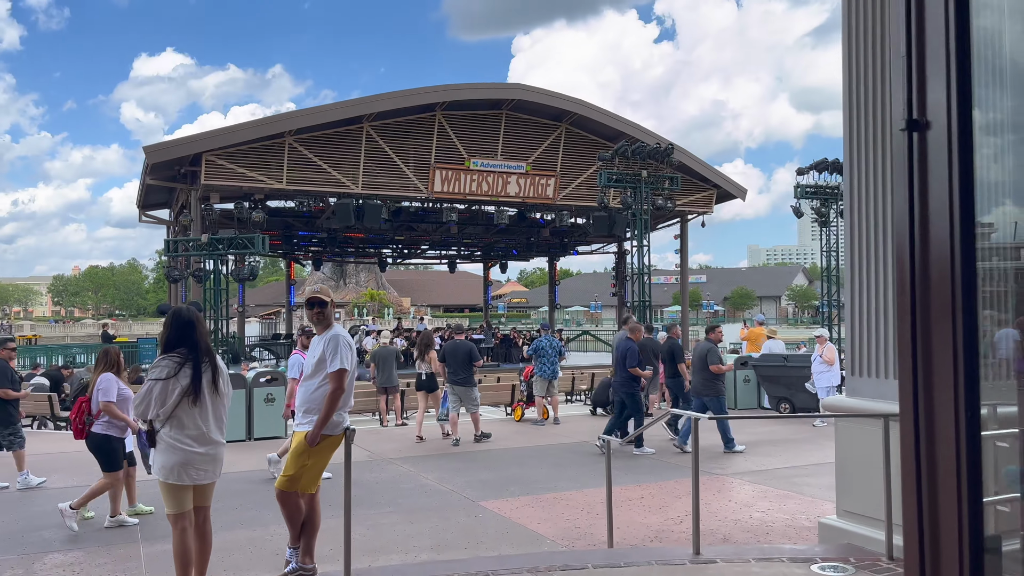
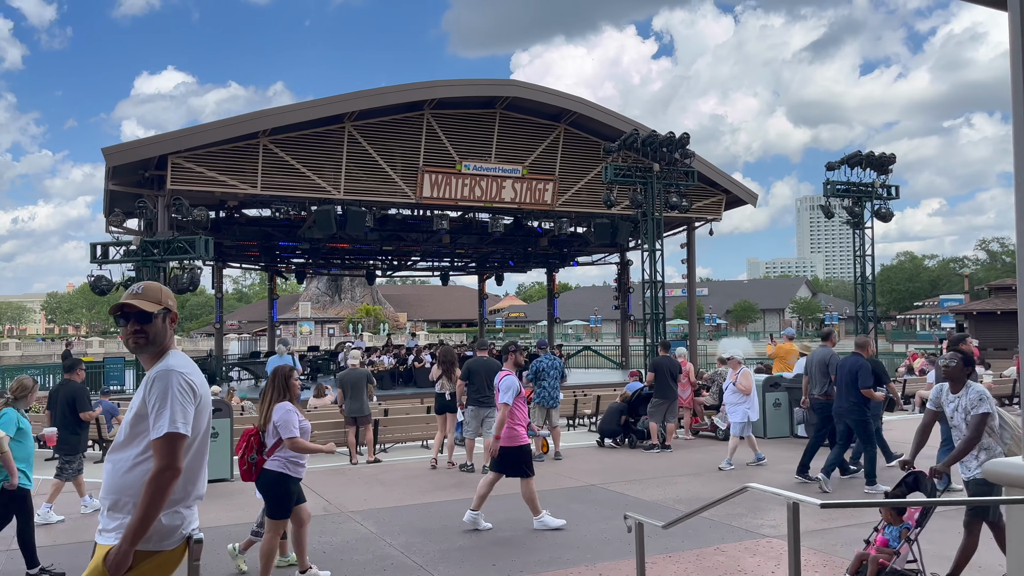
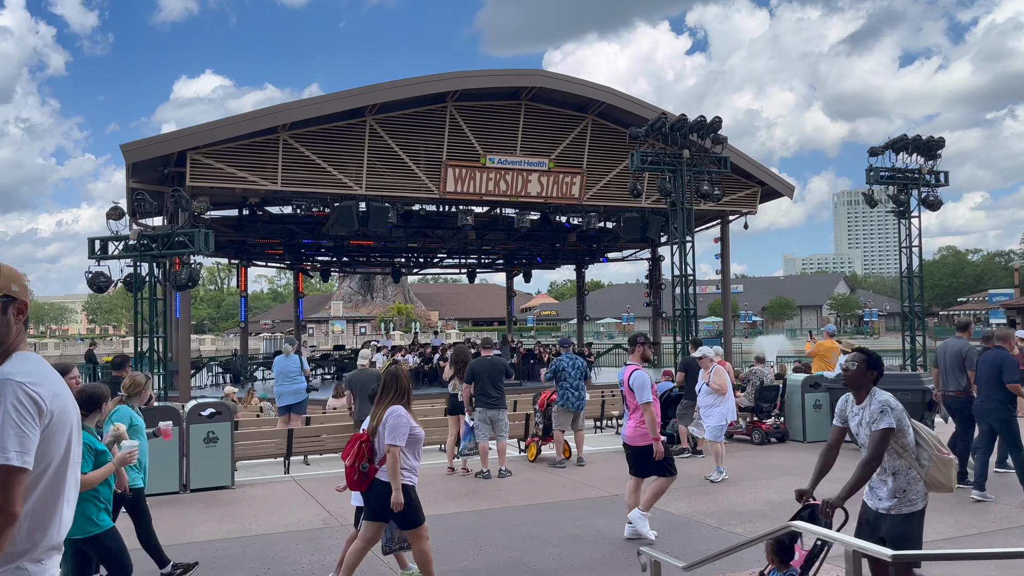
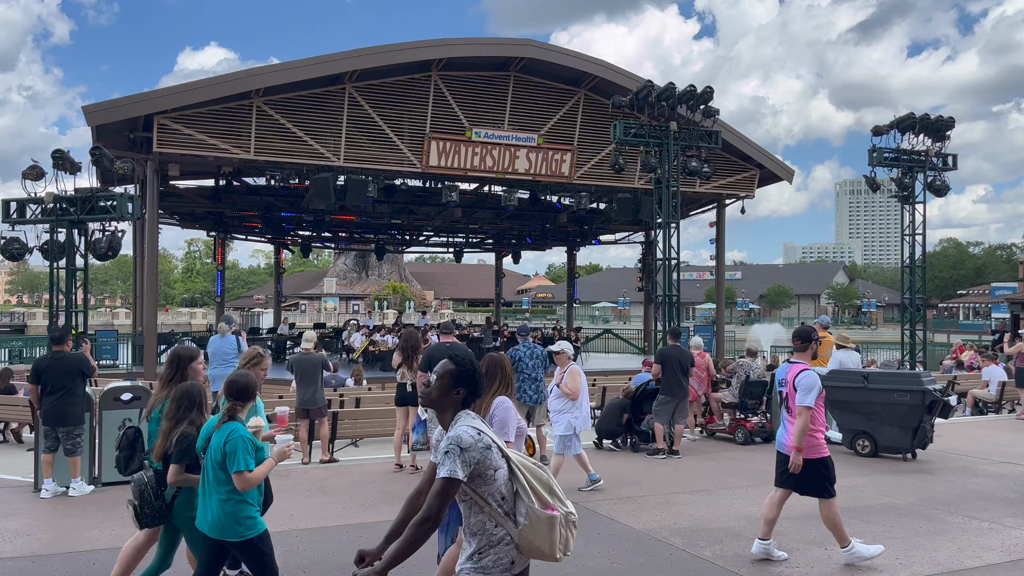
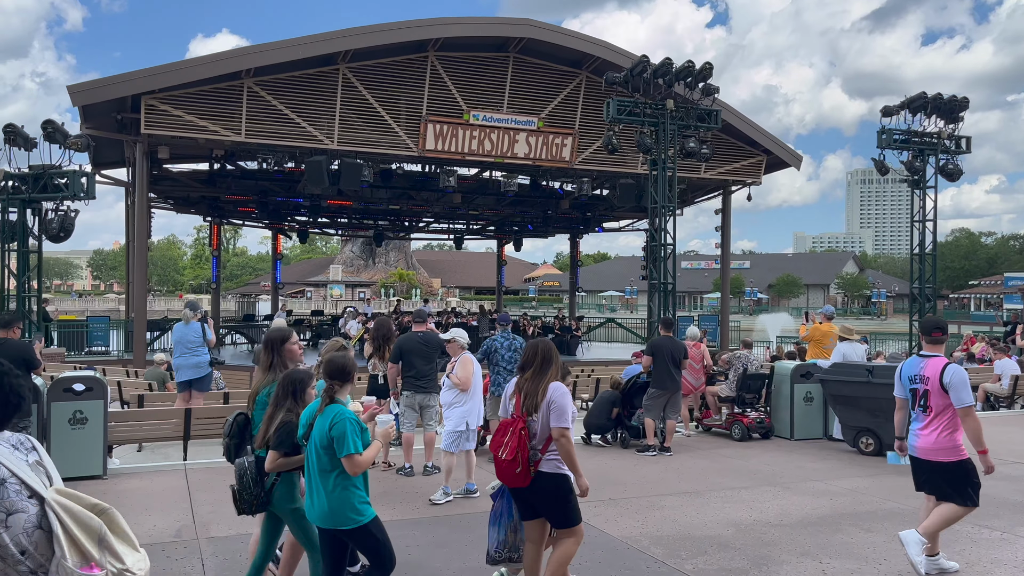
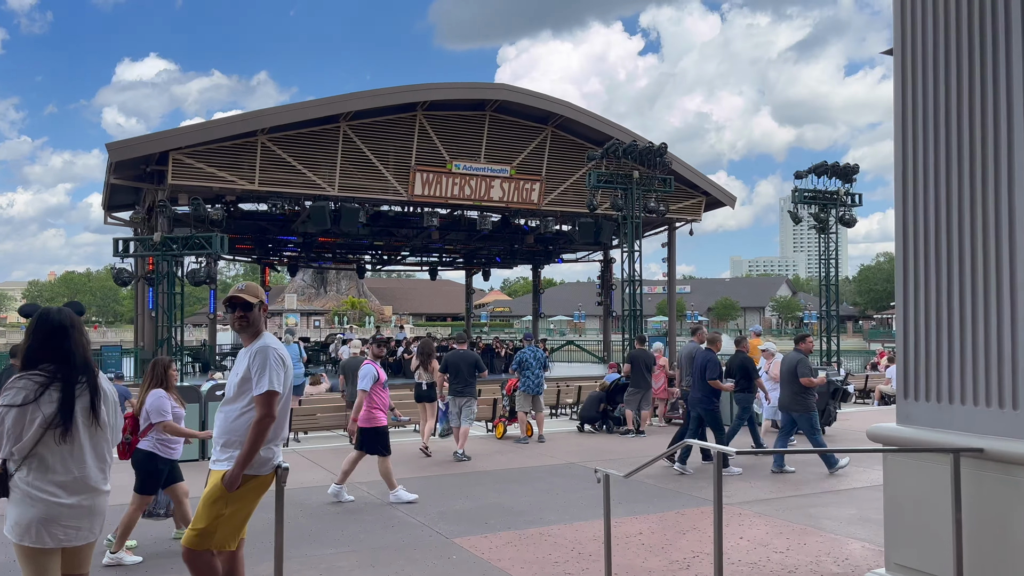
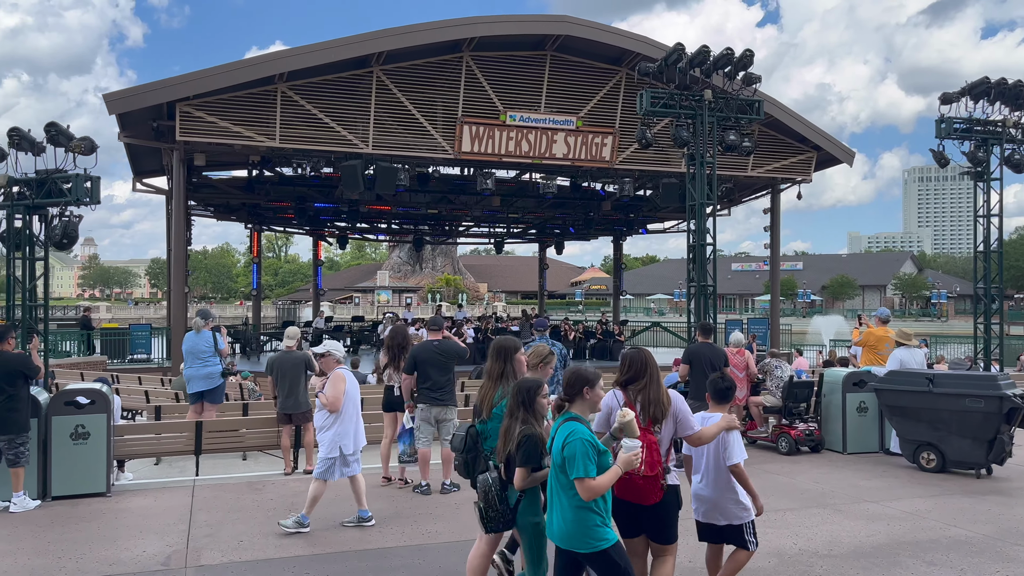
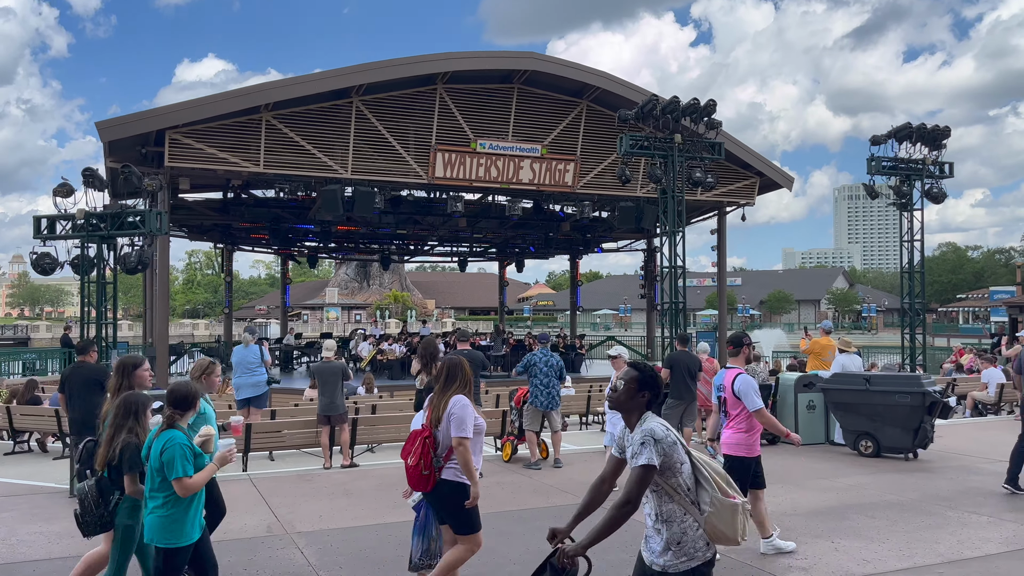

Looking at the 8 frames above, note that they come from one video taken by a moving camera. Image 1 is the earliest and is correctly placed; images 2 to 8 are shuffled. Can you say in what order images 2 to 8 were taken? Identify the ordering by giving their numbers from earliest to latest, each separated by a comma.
6, 2, 3, 8, 4, 5, 7
